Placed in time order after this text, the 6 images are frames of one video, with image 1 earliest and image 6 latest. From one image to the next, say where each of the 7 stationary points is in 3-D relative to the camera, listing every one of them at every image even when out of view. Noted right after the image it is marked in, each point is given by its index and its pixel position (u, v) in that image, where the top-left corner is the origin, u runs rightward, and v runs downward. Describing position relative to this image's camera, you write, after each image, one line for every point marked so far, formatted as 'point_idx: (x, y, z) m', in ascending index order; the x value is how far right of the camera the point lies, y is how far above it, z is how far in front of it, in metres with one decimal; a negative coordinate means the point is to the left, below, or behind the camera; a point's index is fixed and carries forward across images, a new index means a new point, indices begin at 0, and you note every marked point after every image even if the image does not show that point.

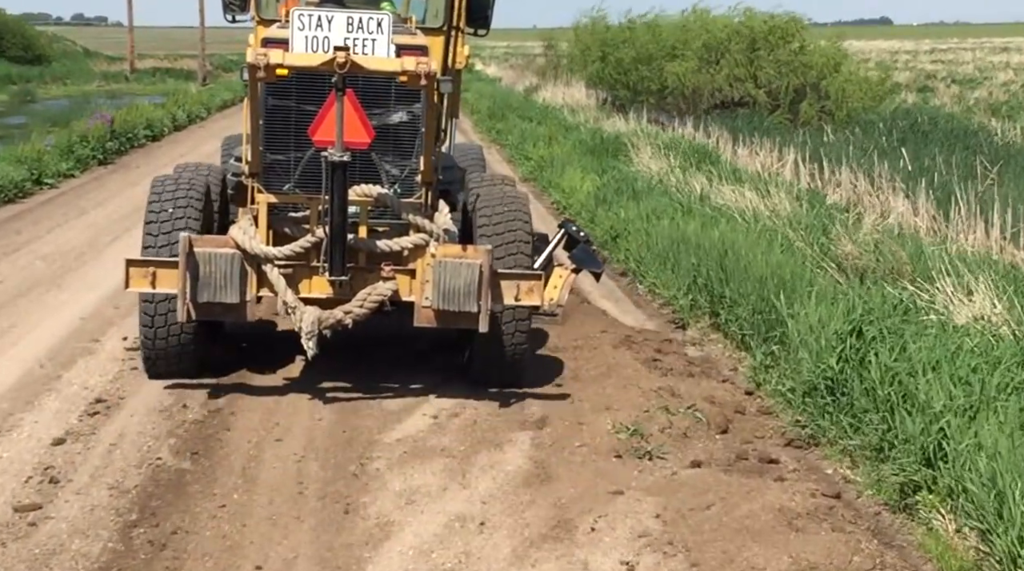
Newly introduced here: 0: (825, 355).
0: (+1.7, -0.4, +9.8) m
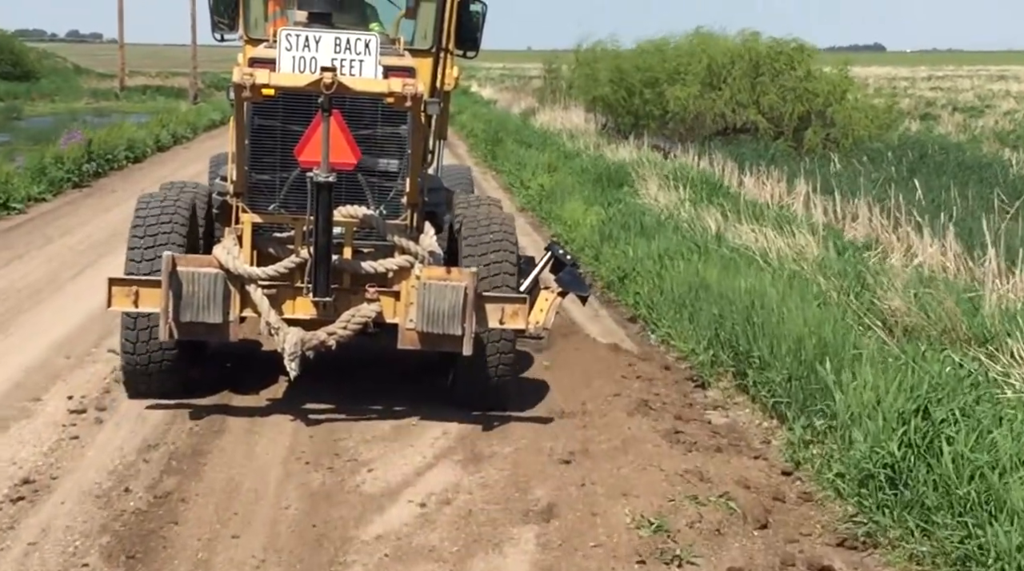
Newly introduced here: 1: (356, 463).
0: (+1.7, -0.7, +8.4) m
1: (-0.8, -0.9, +8.8) m
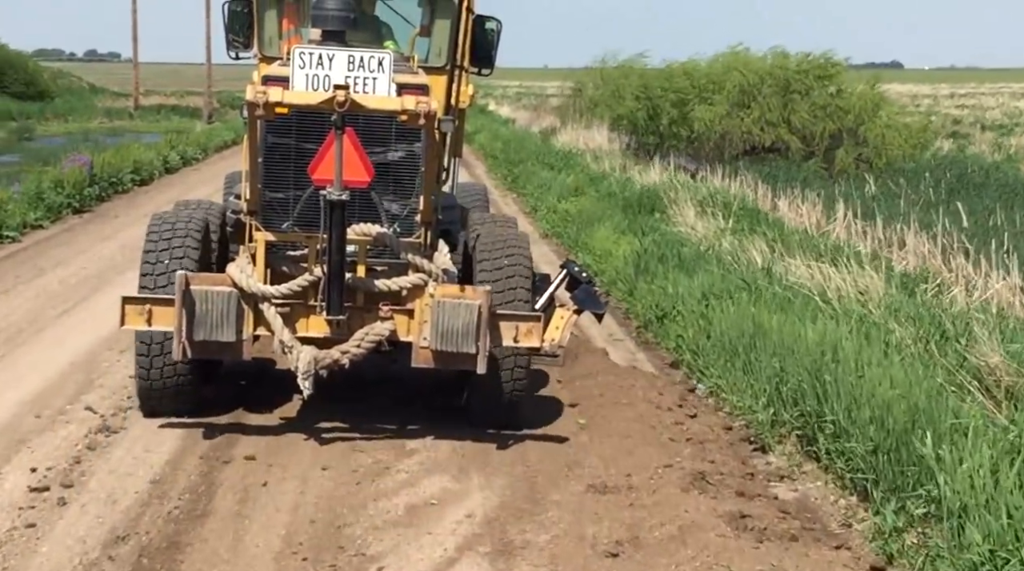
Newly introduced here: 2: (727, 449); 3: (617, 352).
0: (+1.9, -0.9, +6.9) m
1: (-0.6, -1.1, +7.4) m
2: (+1.2, -0.9, +9.7) m
3: (+0.8, -0.5, +13.3) m
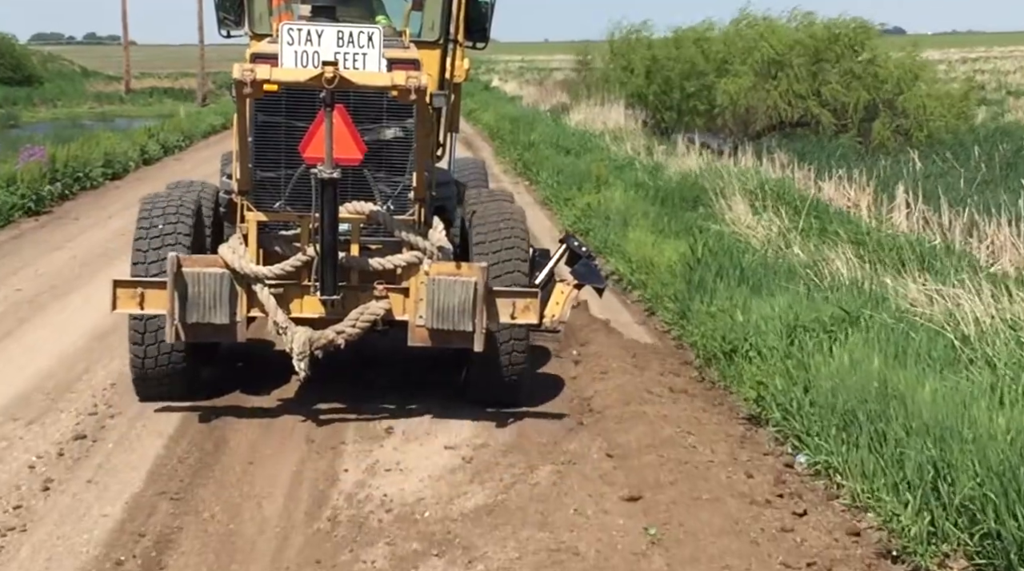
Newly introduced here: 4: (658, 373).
0: (+2.0, -1.2, +3.9) m
1: (-0.4, -1.4, +4.4) m
2: (+1.3, -1.1, +6.7) m
3: (+1.0, -0.7, +10.3) m
4: (+0.9, -0.5, +11.1) m
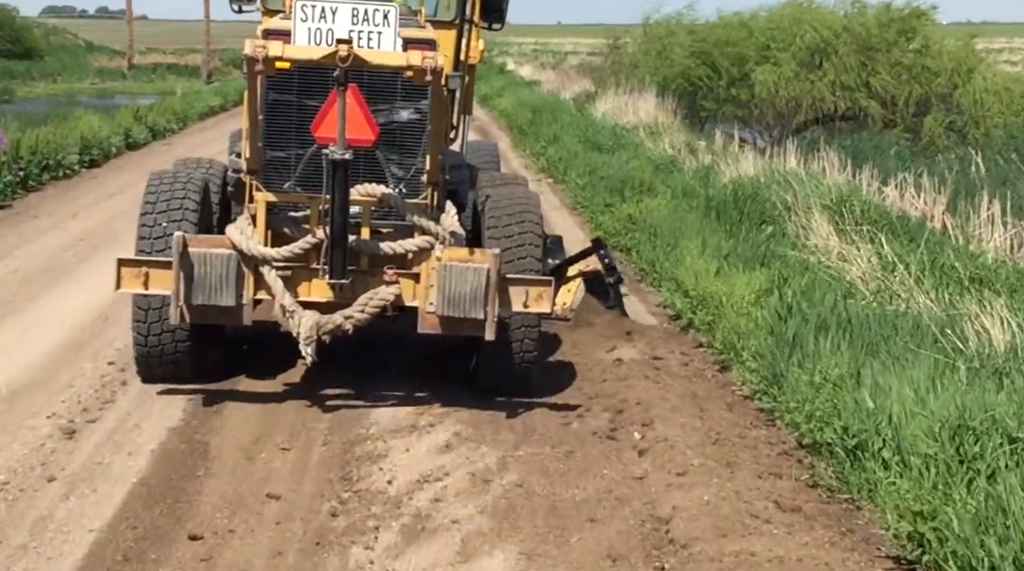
0: (+2.2, -1.6, +1.0) m
1: (-0.3, -1.8, +1.5) m
2: (+1.5, -1.5, +3.8) m
3: (+1.2, -1.0, +7.3) m
4: (+1.1, -0.9, +8.2) m
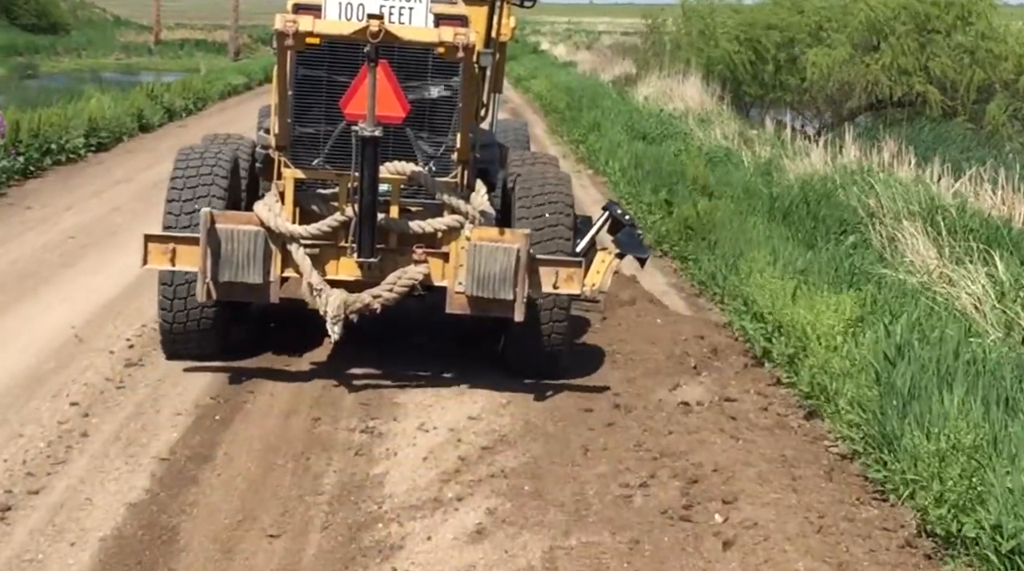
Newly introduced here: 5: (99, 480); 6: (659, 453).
0: (+2.2, -1.9, -0.9) m
1: (-0.2, -2.0, -0.3) m
2: (+1.6, -1.7, +2.0) m
3: (+1.3, -1.2, +5.5) m
4: (+1.3, -1.0, +6.3) m
5: (-1.7, -0.8, +7.2) m
6: (+0.7, -0.7, +8.0) m
